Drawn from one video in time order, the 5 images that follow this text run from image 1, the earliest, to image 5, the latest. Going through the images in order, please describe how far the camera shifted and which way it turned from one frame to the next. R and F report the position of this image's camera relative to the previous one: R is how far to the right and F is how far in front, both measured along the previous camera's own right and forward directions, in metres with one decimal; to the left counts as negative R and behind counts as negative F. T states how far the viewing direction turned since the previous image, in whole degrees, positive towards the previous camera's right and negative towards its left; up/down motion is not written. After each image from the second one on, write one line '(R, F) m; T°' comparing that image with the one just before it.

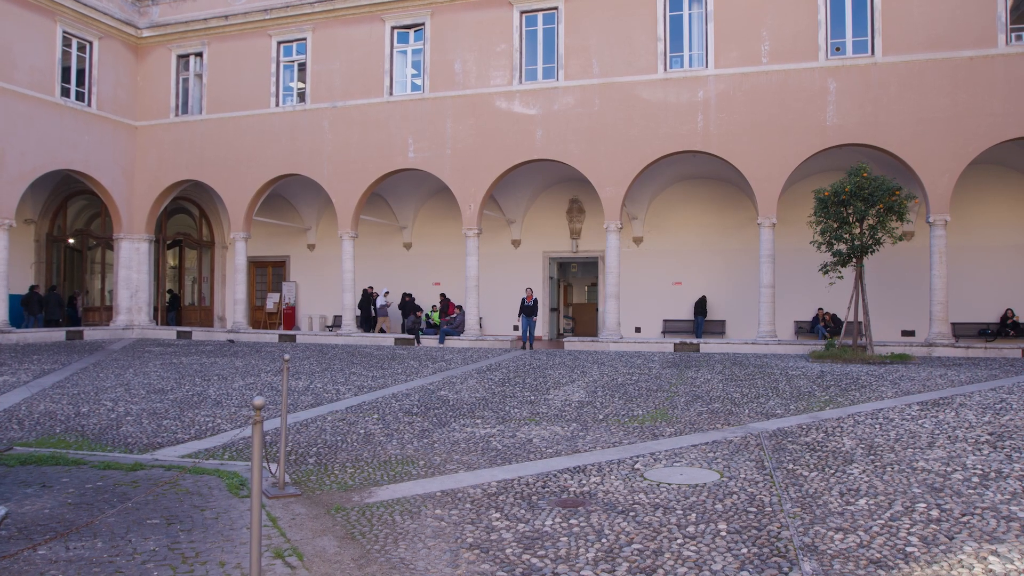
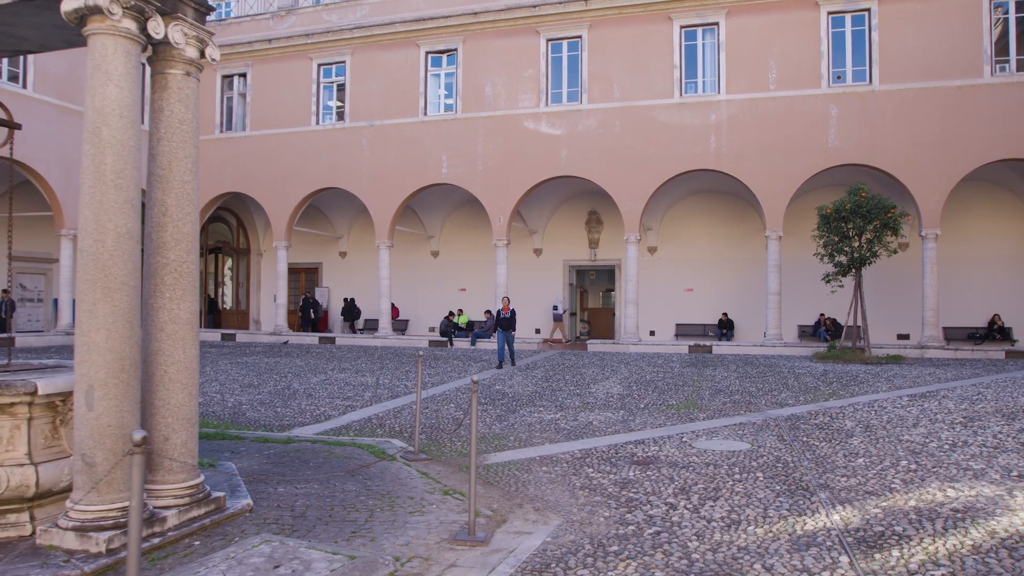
(-0.7, -1.5) m; 0°
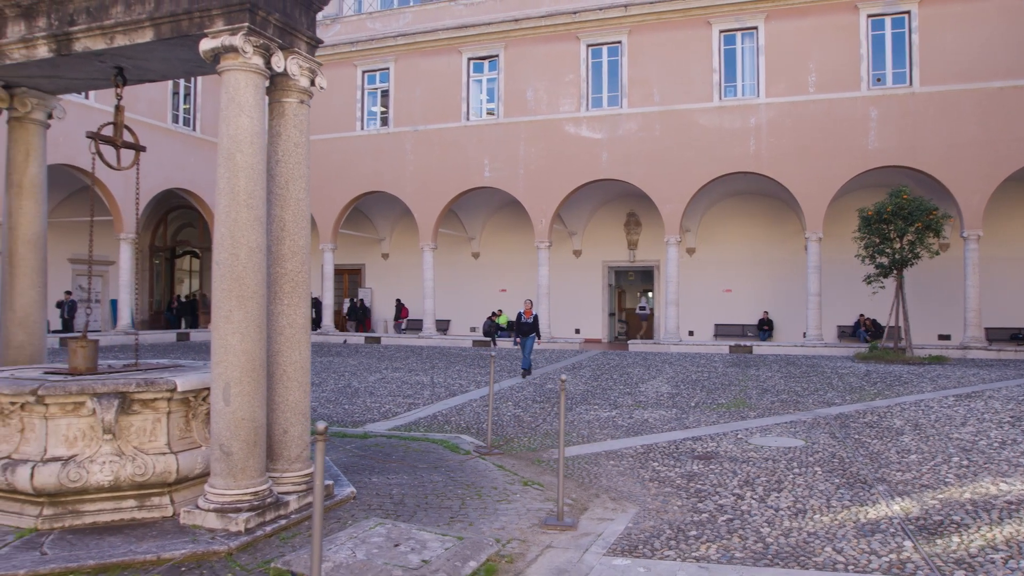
(-0.3, -0.4) m; -2°
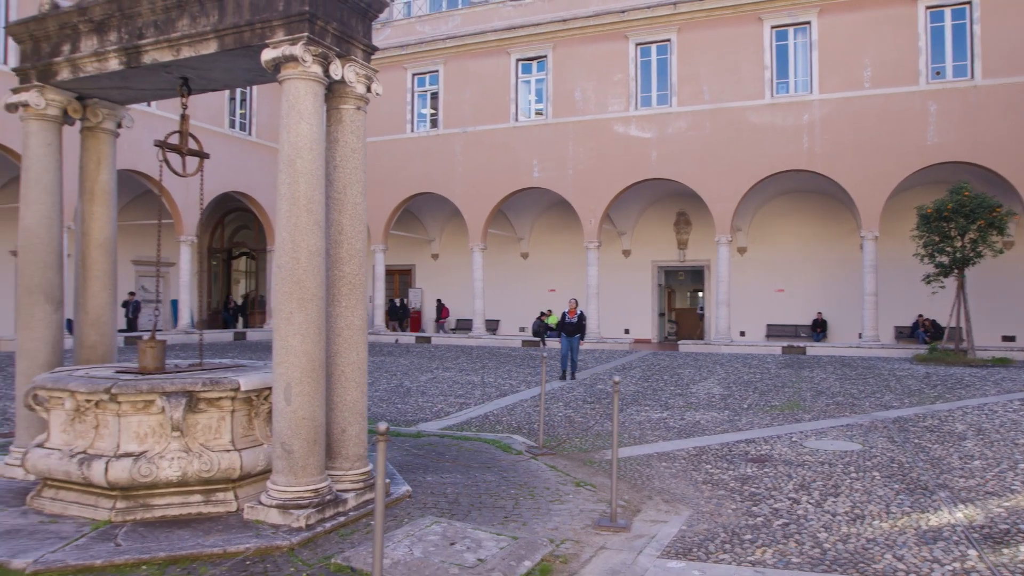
(0.0, -0.1) m; -4°
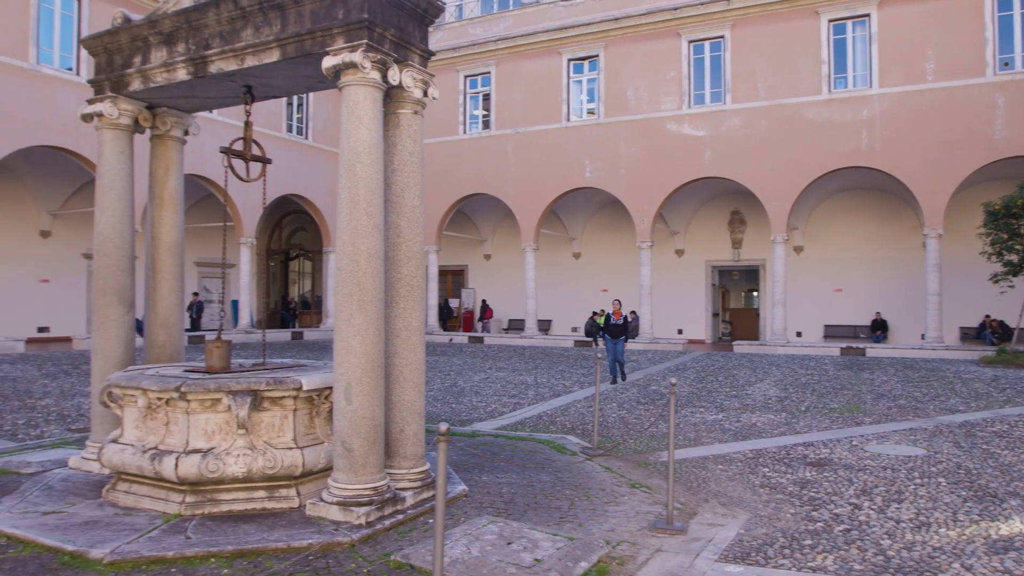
(0.0, 0.0) m; -4°
